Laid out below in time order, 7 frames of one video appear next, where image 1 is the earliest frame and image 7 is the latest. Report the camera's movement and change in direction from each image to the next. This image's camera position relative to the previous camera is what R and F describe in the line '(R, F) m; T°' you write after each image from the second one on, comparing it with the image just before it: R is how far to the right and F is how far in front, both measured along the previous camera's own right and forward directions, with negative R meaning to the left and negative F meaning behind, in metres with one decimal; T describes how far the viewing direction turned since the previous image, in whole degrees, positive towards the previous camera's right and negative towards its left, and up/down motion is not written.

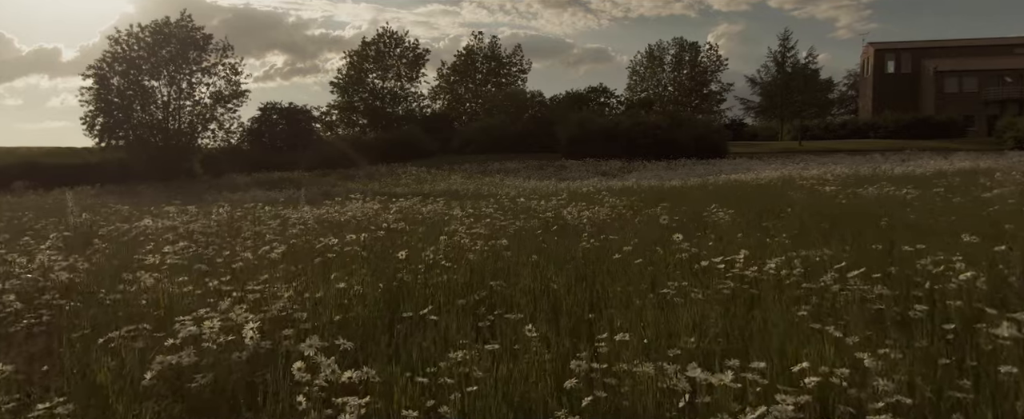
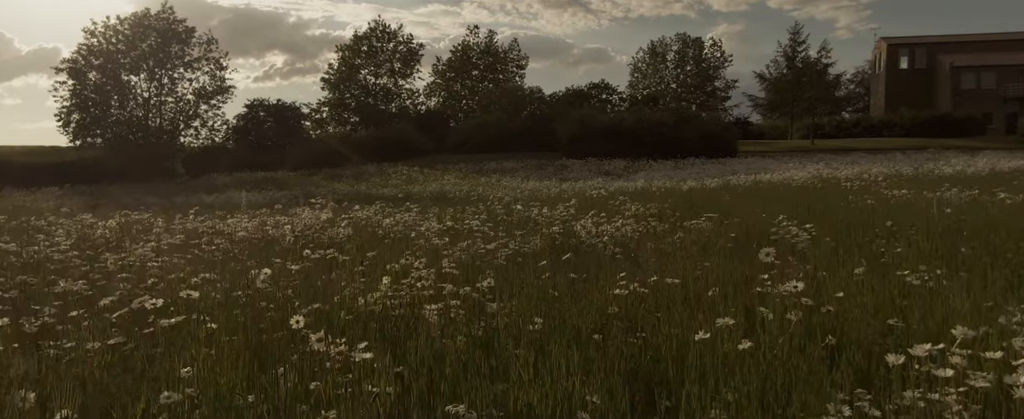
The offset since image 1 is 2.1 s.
(+0.1, +3.1) m; 0°
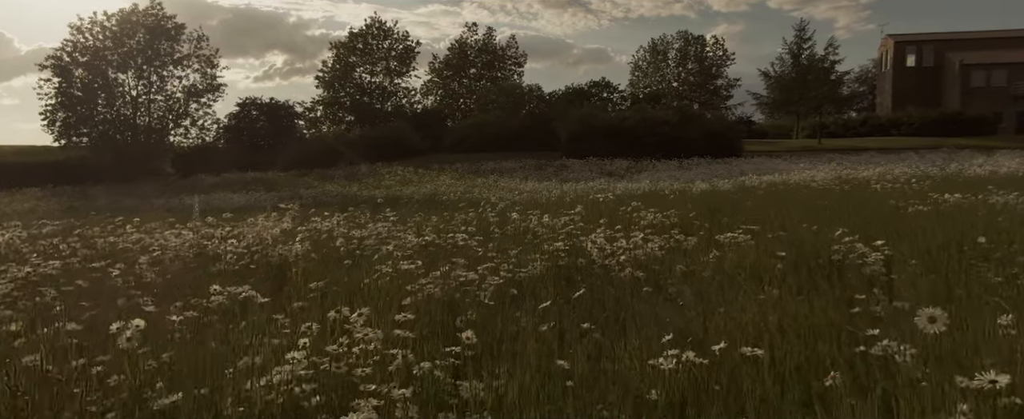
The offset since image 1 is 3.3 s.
(+0.1, +1.6) m; 0°
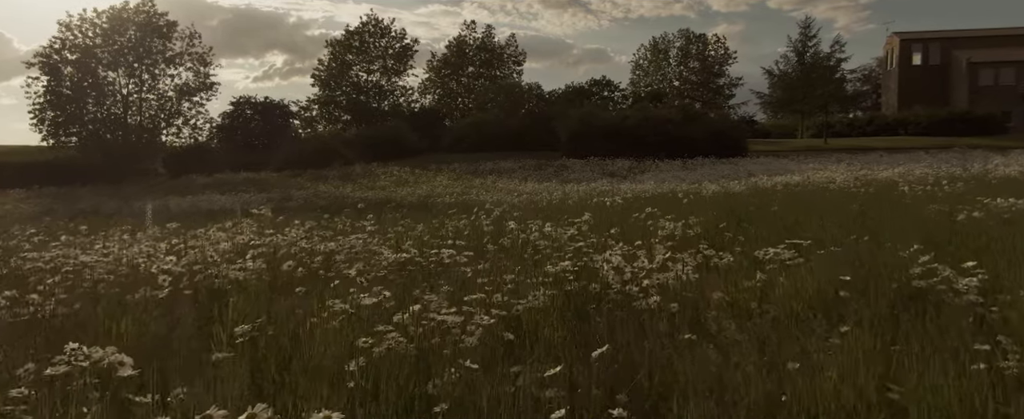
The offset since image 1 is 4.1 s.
(0.0, +1.3) m; 0°
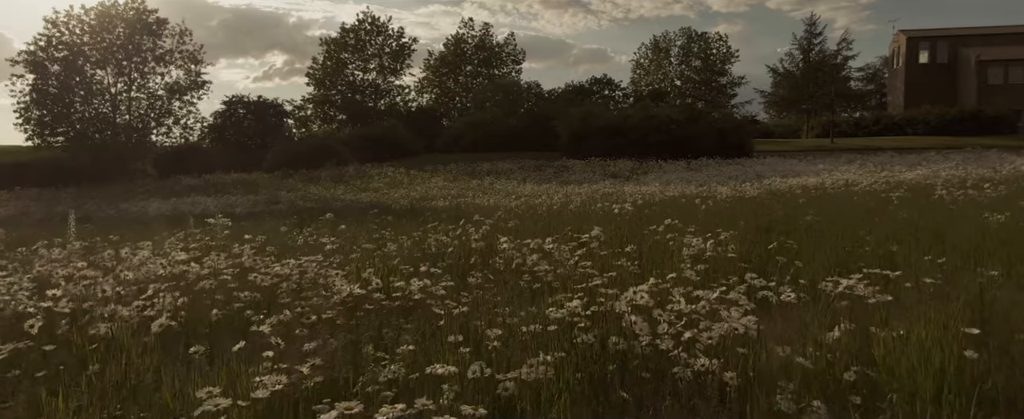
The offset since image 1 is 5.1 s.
(+0.1, +1.5) m; 0°
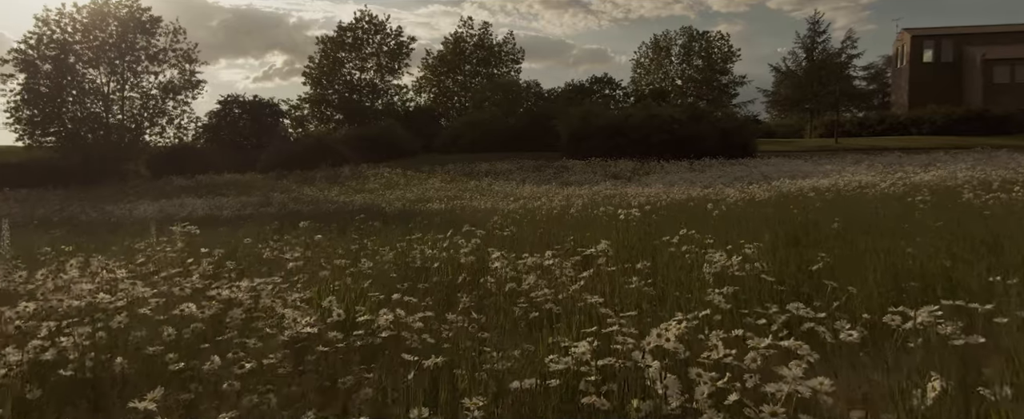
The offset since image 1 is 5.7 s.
(+0.1, +0.9) m; 0°
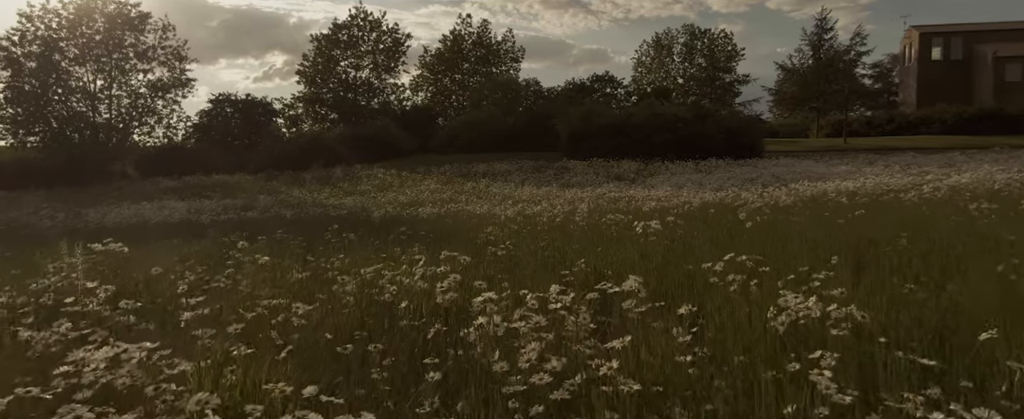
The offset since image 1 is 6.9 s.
(0.0, +1.6) m; 0°
